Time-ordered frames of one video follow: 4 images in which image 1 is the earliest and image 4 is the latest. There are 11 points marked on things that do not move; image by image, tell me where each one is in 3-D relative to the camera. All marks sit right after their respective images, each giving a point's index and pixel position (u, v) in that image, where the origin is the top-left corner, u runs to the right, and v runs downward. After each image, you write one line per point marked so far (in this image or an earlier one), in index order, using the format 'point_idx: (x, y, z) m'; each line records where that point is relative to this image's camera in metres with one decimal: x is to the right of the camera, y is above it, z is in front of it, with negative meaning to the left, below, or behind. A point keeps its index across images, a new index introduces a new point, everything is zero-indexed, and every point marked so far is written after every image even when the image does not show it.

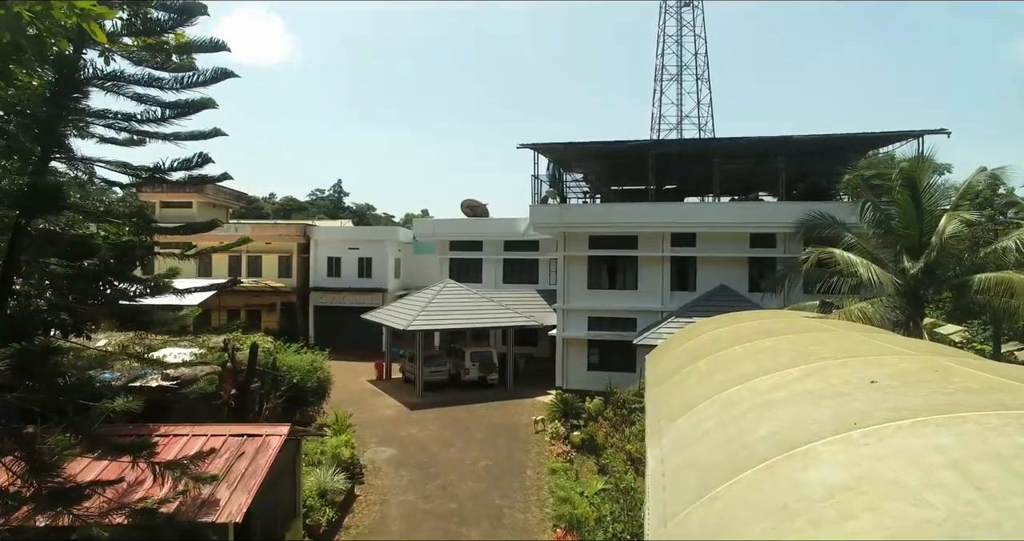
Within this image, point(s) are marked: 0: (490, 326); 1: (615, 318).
0: (-0.7, -1.7, +19.9) m
1: (+3.1, -1.4, +19.1) m
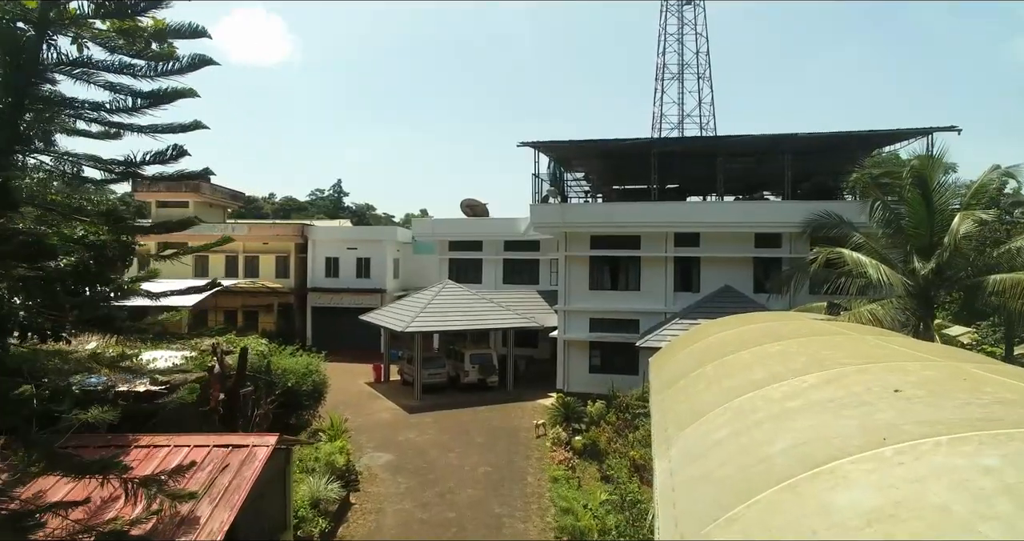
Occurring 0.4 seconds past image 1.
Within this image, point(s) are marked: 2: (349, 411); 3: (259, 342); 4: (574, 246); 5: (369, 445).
0: (-0.7, -1.8, +19.6) m
1: (+3.1, -1.5, +18.7) m
2: (-4.4, -3.8, +17.3) m
3: (-5.7, -1.6, +14.3) m
4: (+1.8, +0.7, +18.9) m
5: (-3.2, -3.9, +14.0) m
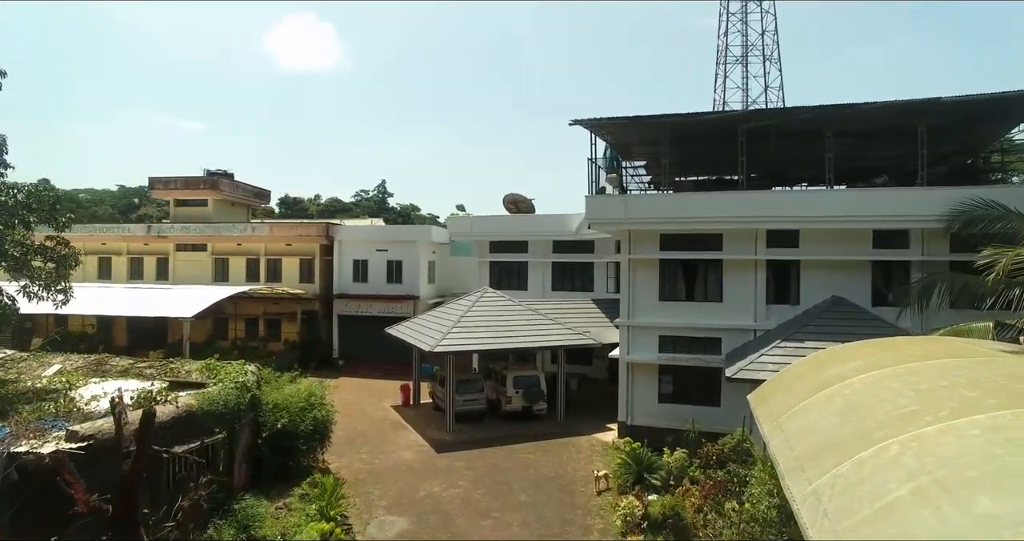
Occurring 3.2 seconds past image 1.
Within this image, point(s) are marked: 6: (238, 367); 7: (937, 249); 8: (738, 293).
0: (+0.6, -1.9, +16.3) m
1: (+4.3, -1.6, +15.2) m
2: (-3.3, -4.0, +14.3) m
3: (-4.8, -1.8, +11.4) m
4: (+3.1, +0.6, +15.4) m
5: (-2.3, -4.0, +10.9) m
6: (-4.8, -1.7, +11.2) m
7: (+9.0, +0.5, +13.4) m
8: (+5.3, -0.5, +14.8) m
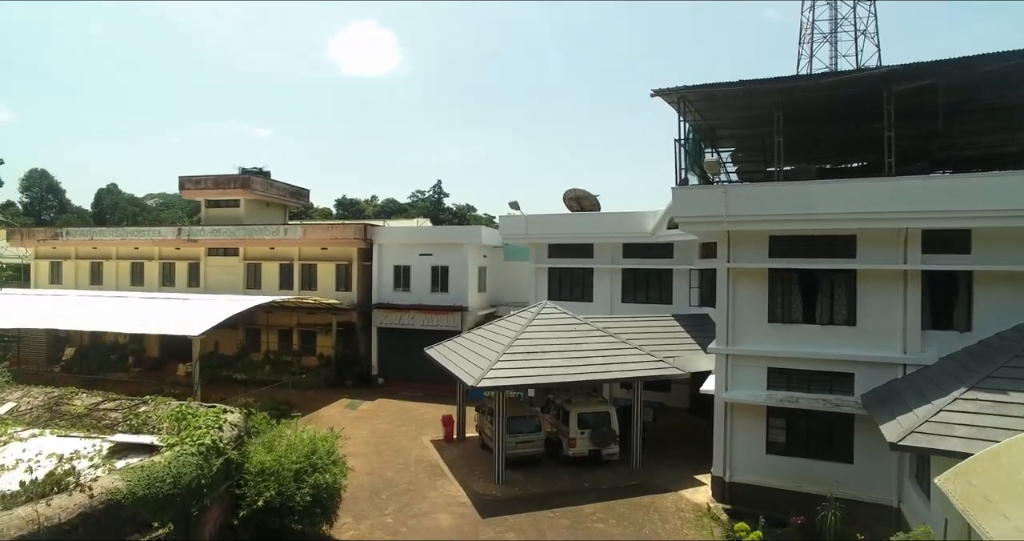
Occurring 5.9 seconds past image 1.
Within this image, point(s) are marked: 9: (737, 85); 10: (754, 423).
0: (+2.0, -2.2, +13.0) m
1: (+5.5, -1.8, +11.5) m
2: (-2.1, -4.2, +11.3) m
3: (-3.9, -2.0, +8.6) m
4: (+4.3, +0.3, +11.9) m
5: (-1.4, -4.2, +7.9) m
6: (-4.0, -1.9, +8.4) m
7: (+10.0, +0.2, +9.4) m
8: (+6.5, -0.8, +11.1) m
9: (+4.1, +3.3, +11.3) m
10: (+4.6, -2.9, +11.9) m
